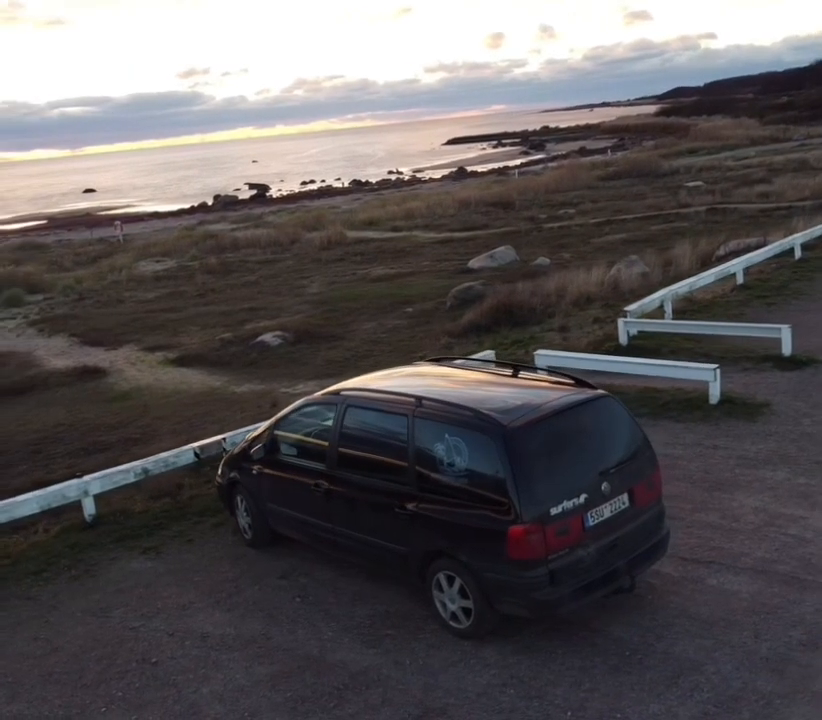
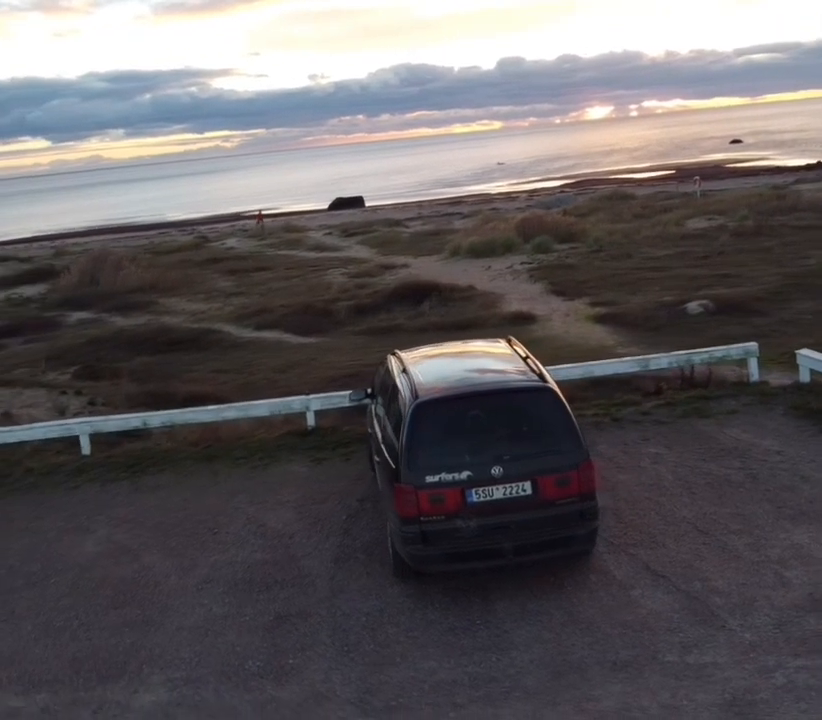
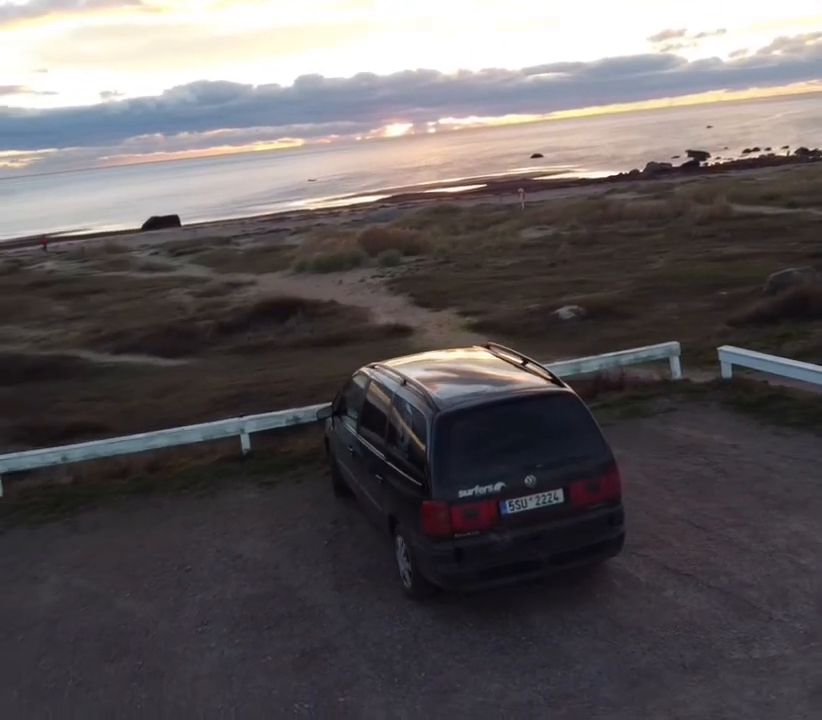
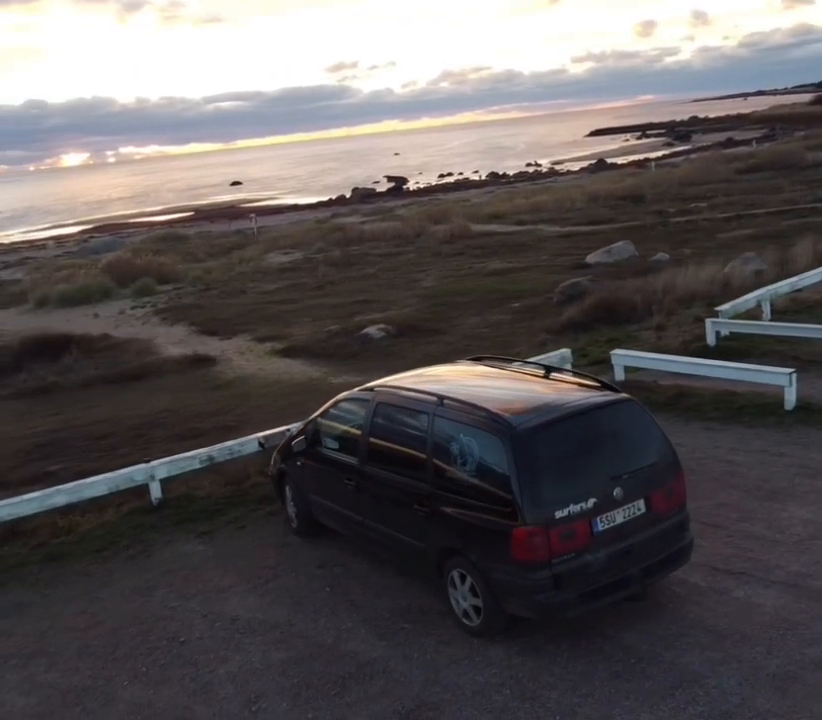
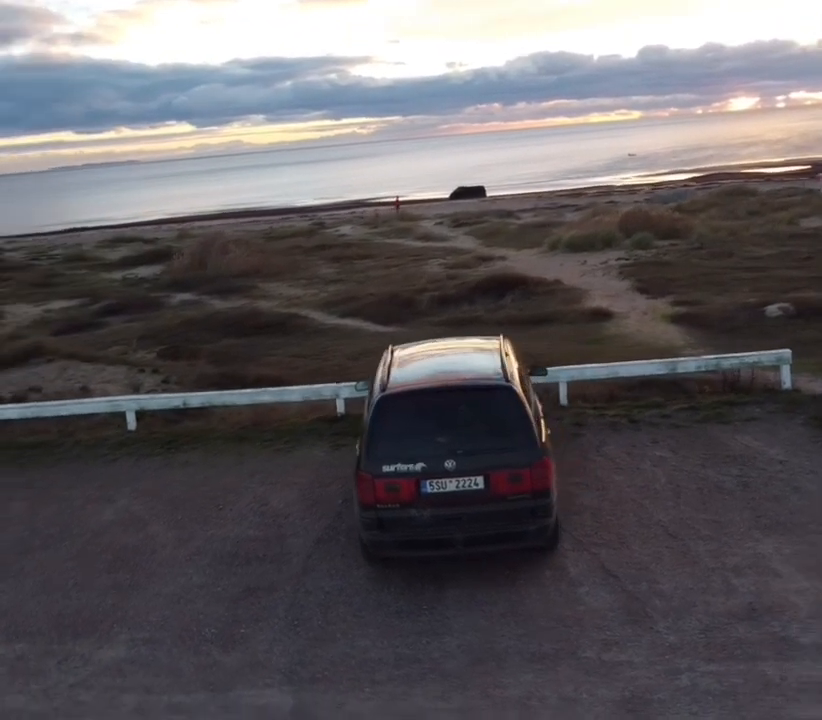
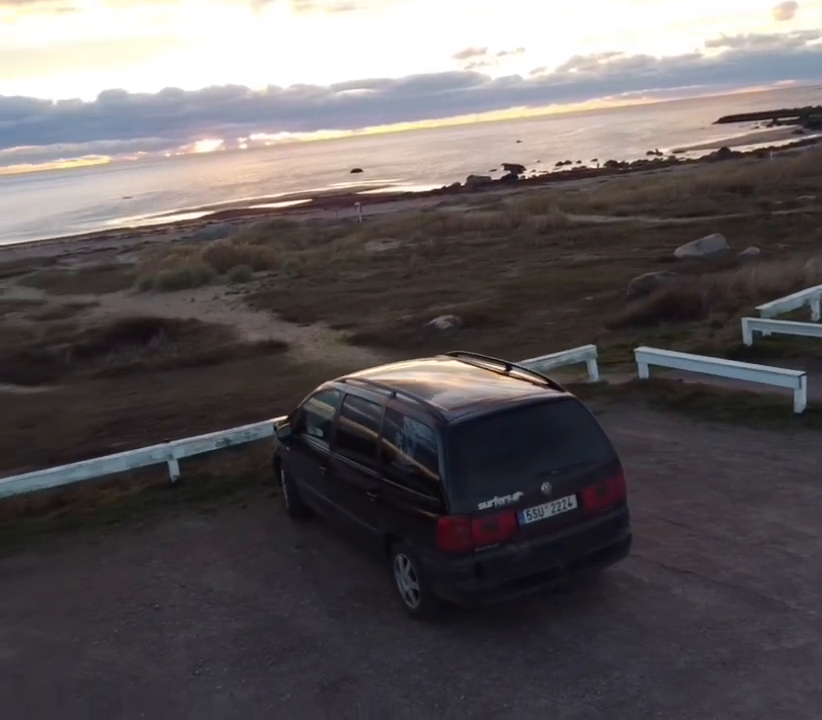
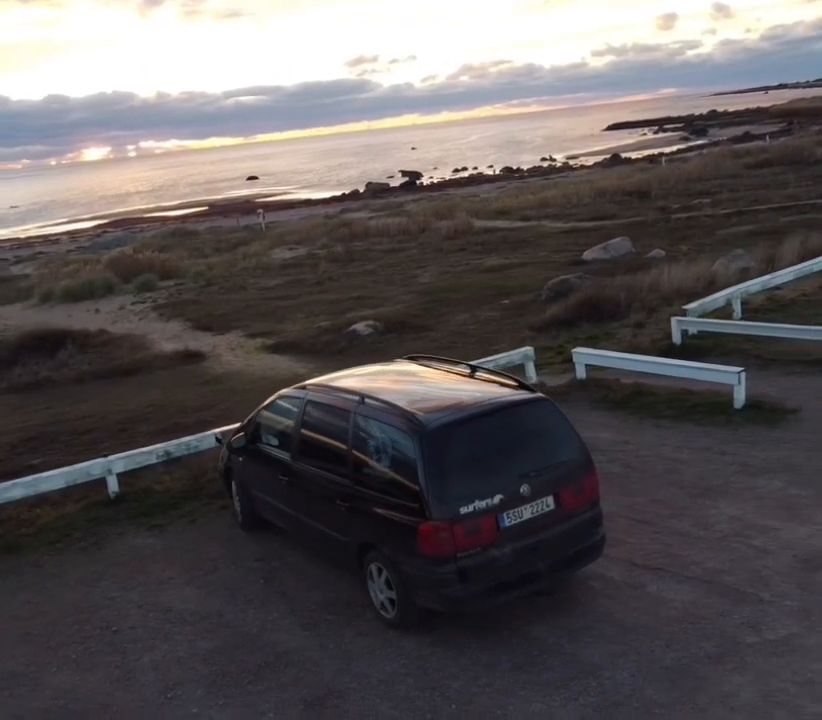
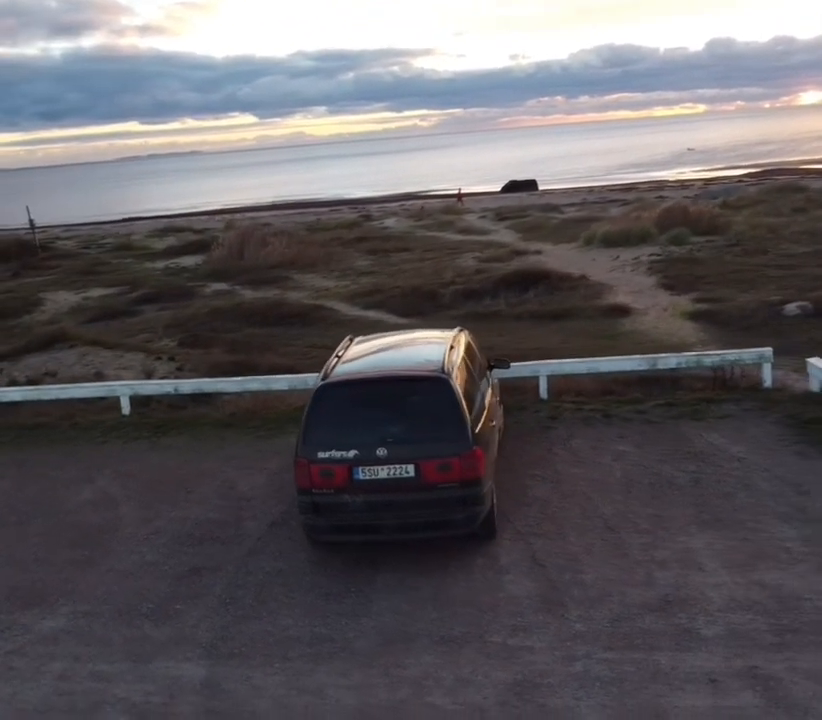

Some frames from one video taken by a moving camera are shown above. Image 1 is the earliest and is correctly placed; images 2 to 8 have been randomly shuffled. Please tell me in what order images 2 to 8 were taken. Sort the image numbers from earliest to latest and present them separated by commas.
4, 7, 6, 3, 2, 5, 8
